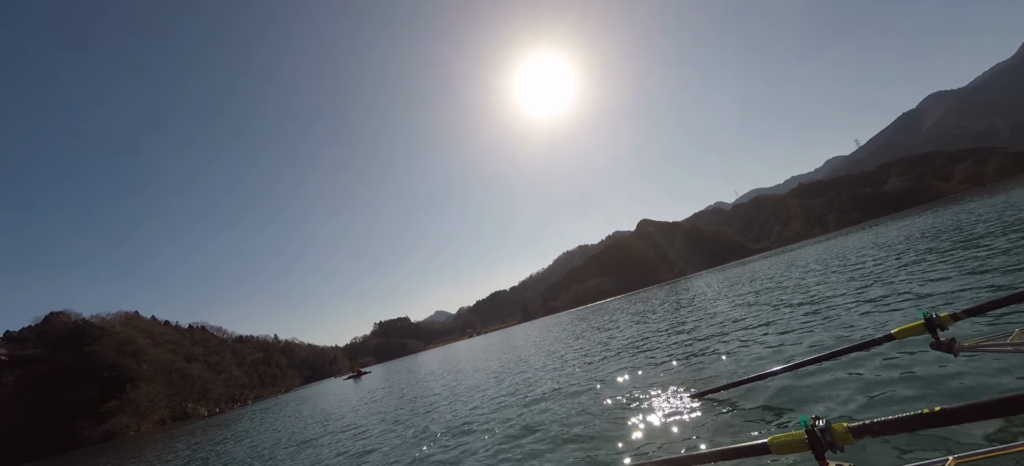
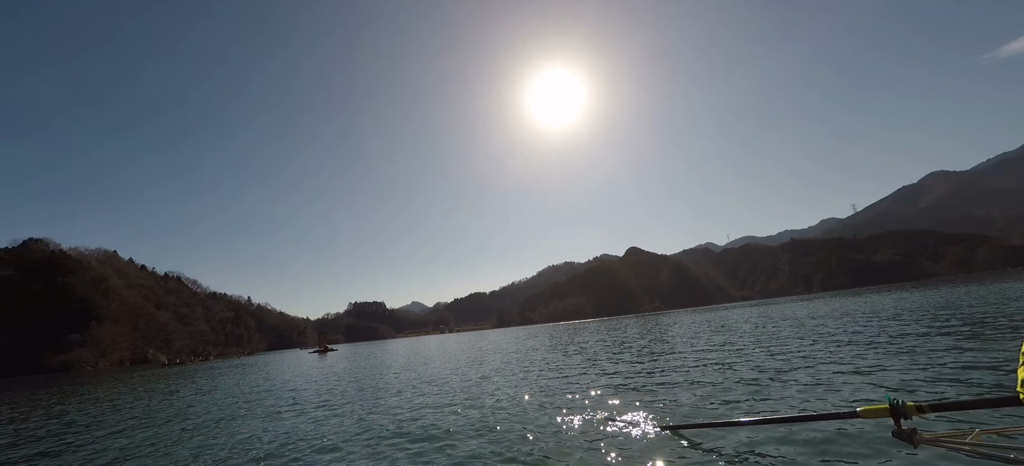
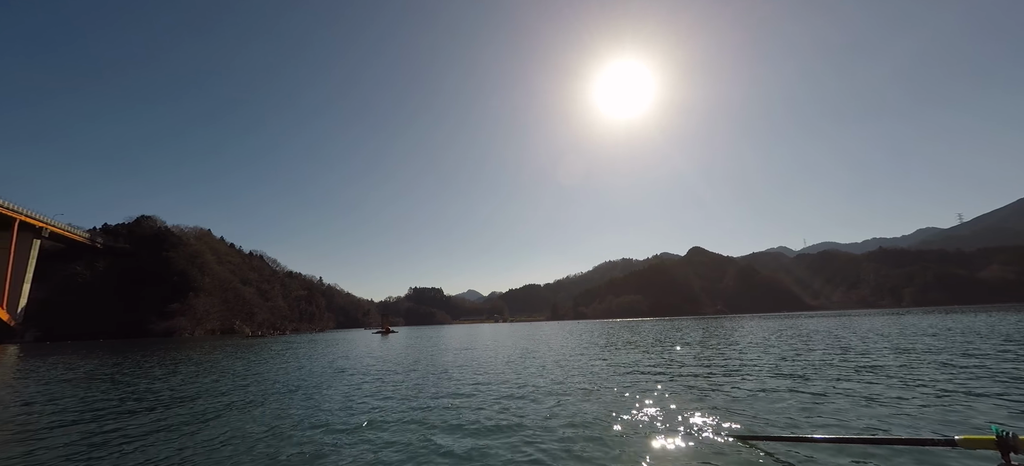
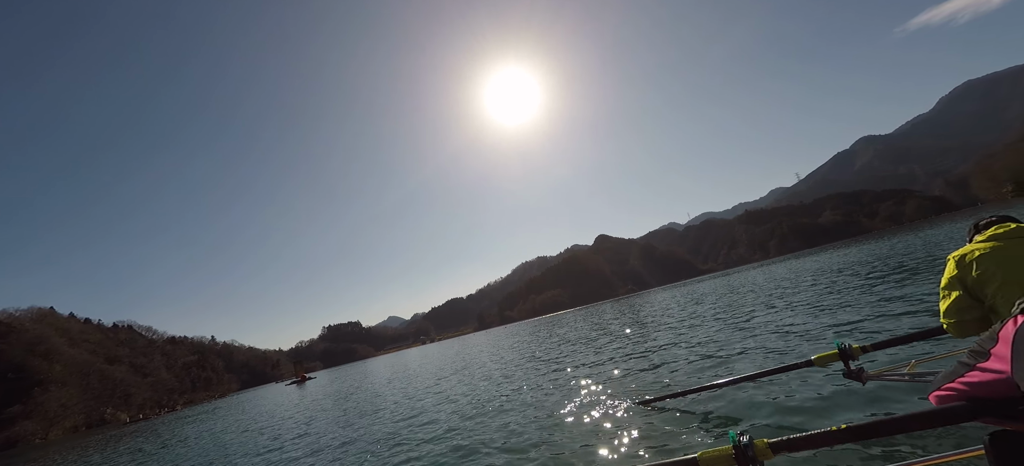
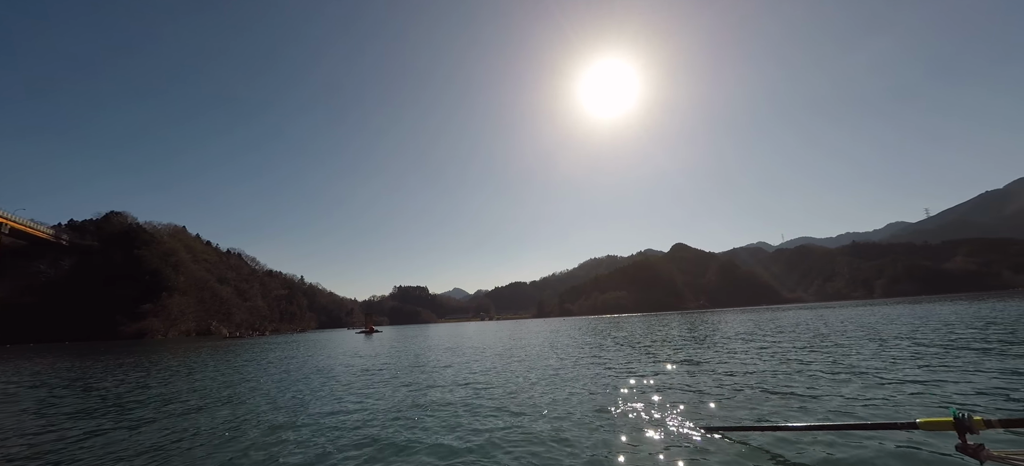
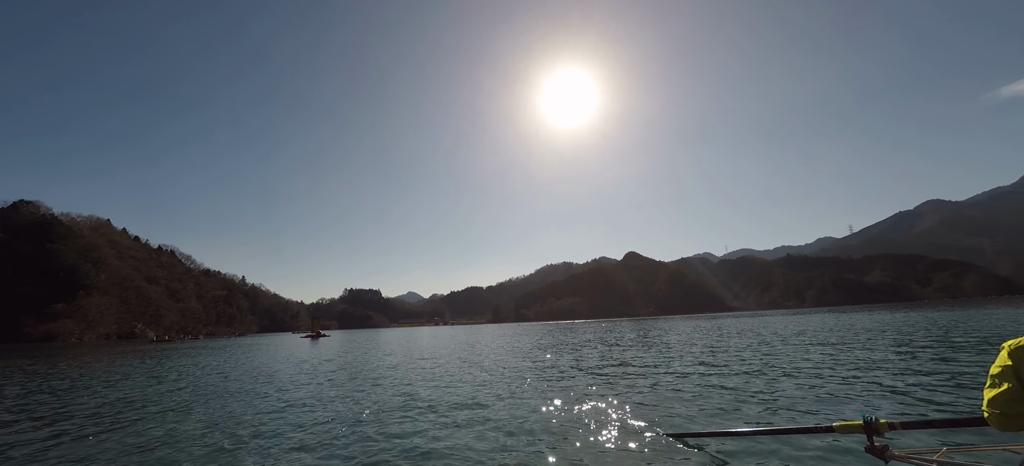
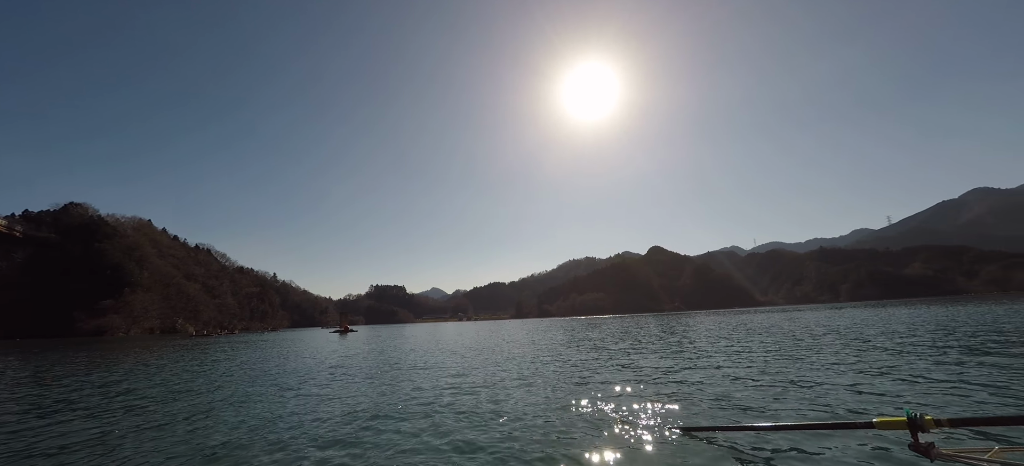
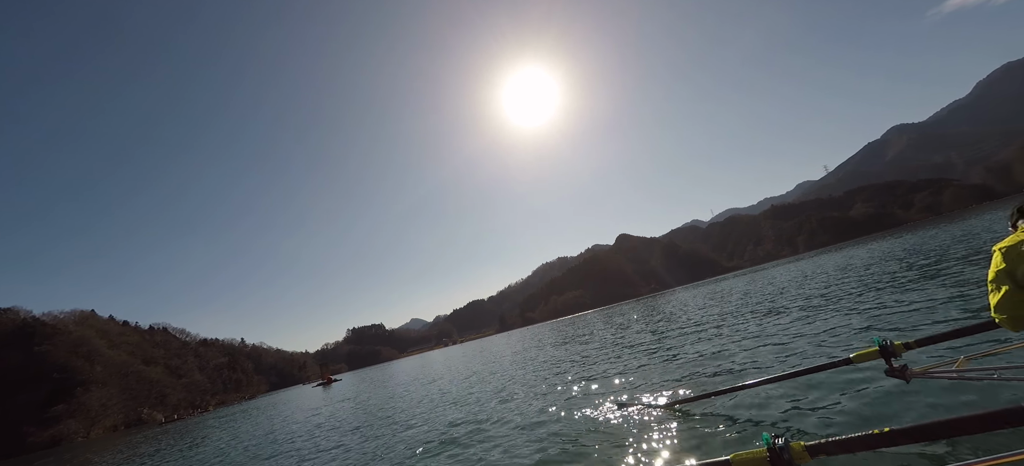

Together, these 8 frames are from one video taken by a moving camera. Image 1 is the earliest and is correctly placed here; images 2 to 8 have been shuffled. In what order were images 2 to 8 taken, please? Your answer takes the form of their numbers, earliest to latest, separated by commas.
8, 4, 2, 3, 5, 7, 6
